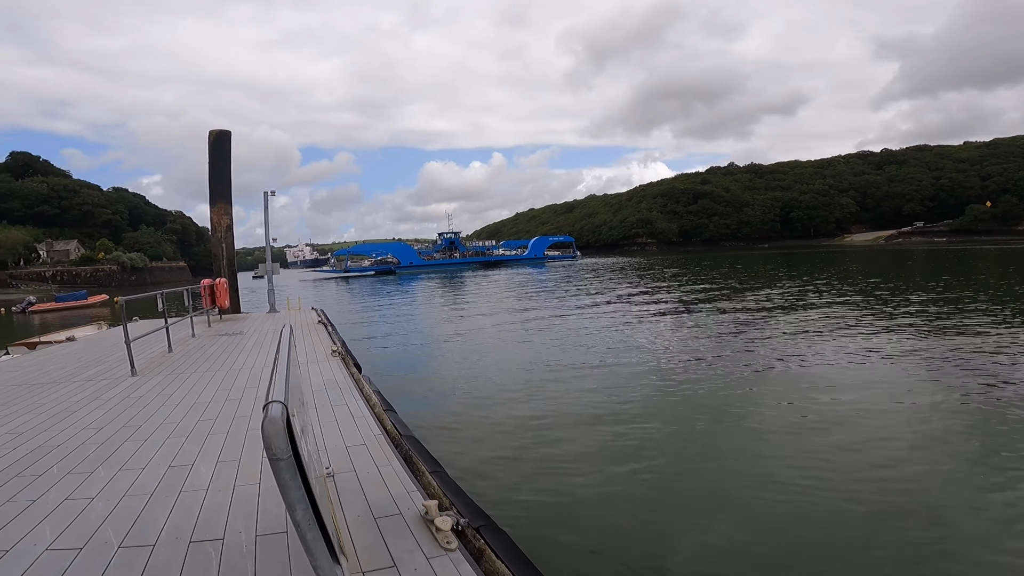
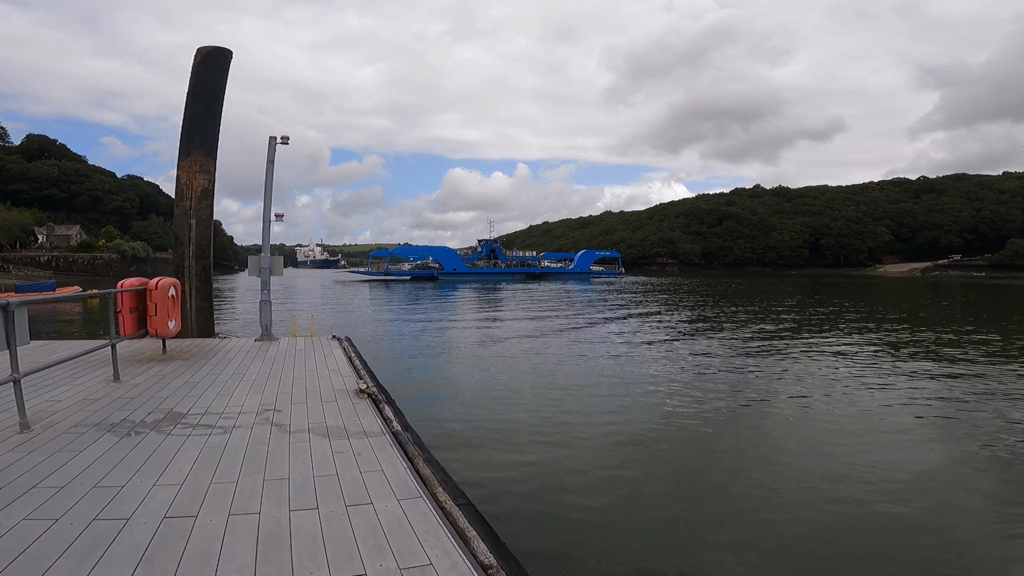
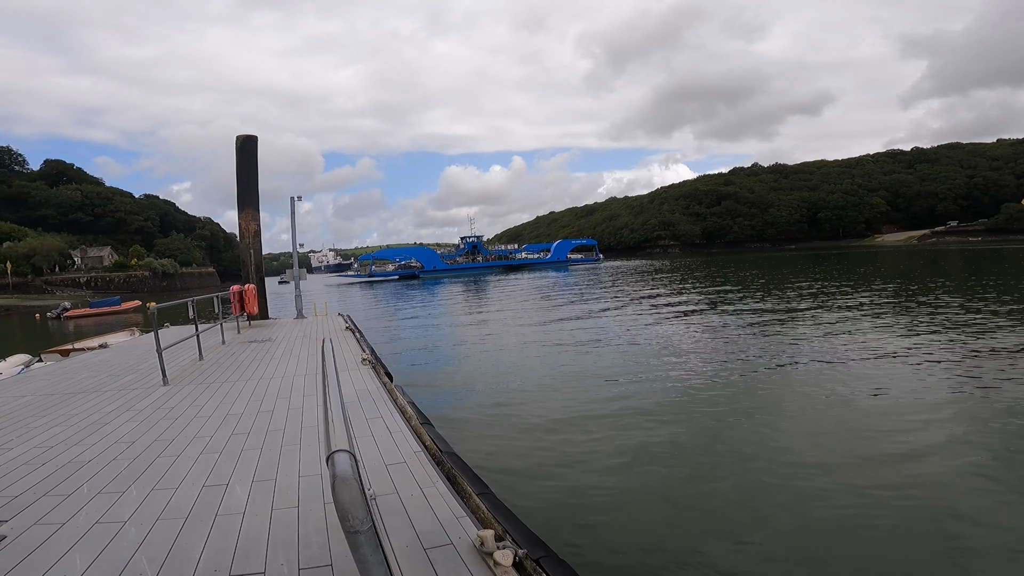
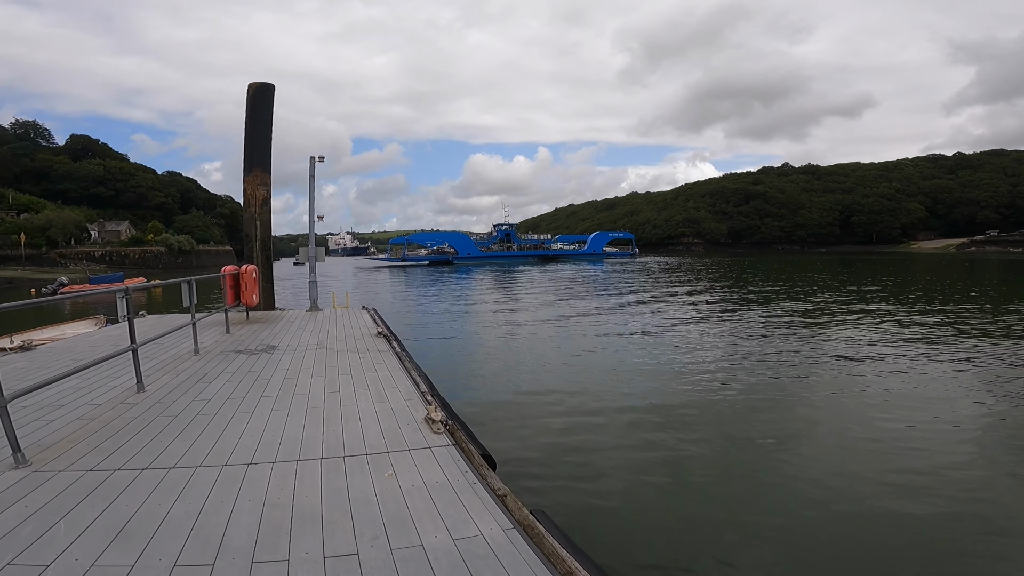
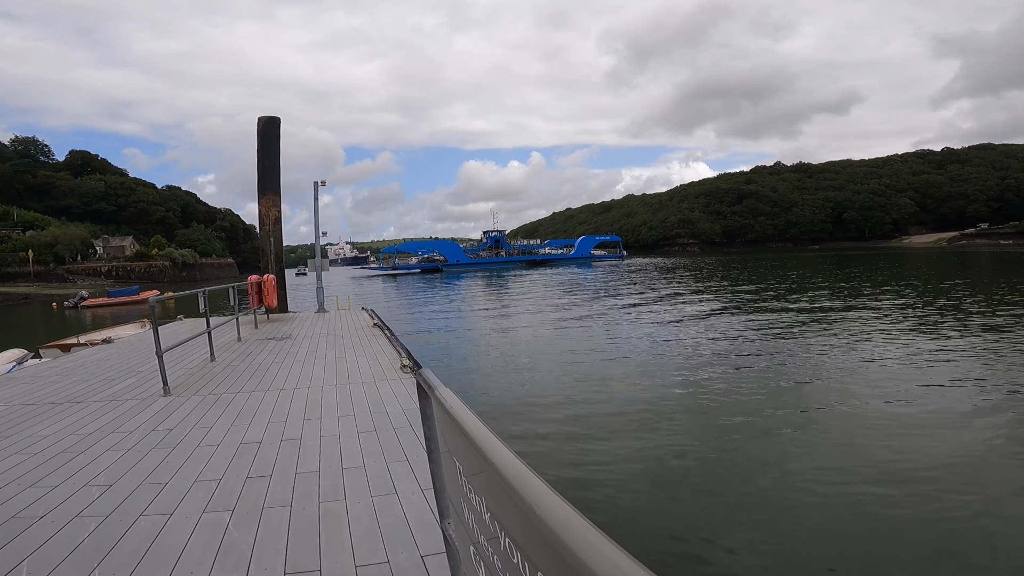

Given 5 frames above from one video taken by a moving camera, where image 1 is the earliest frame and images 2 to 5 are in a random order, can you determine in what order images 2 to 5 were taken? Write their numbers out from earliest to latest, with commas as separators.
3, 5, 4, 2
